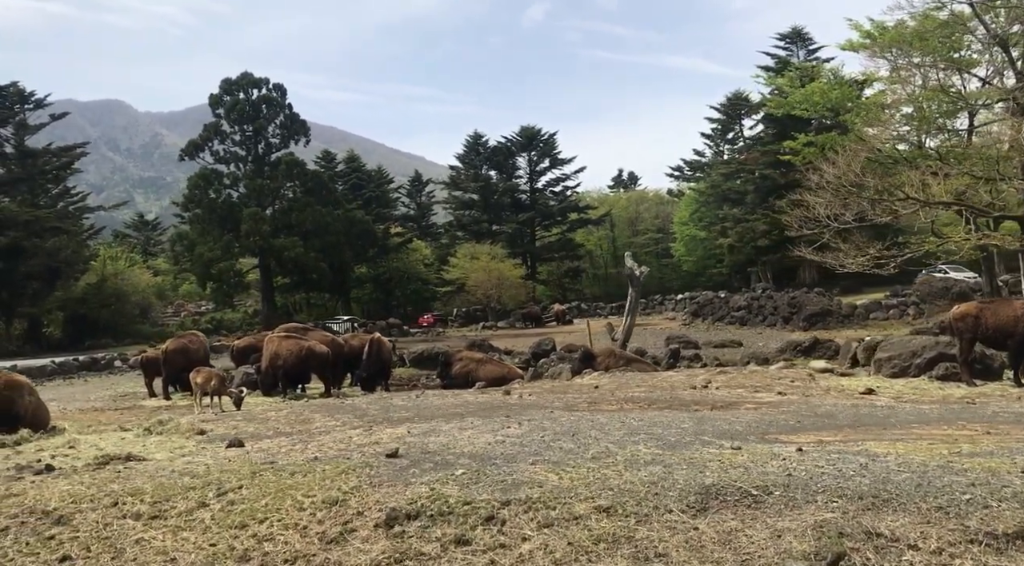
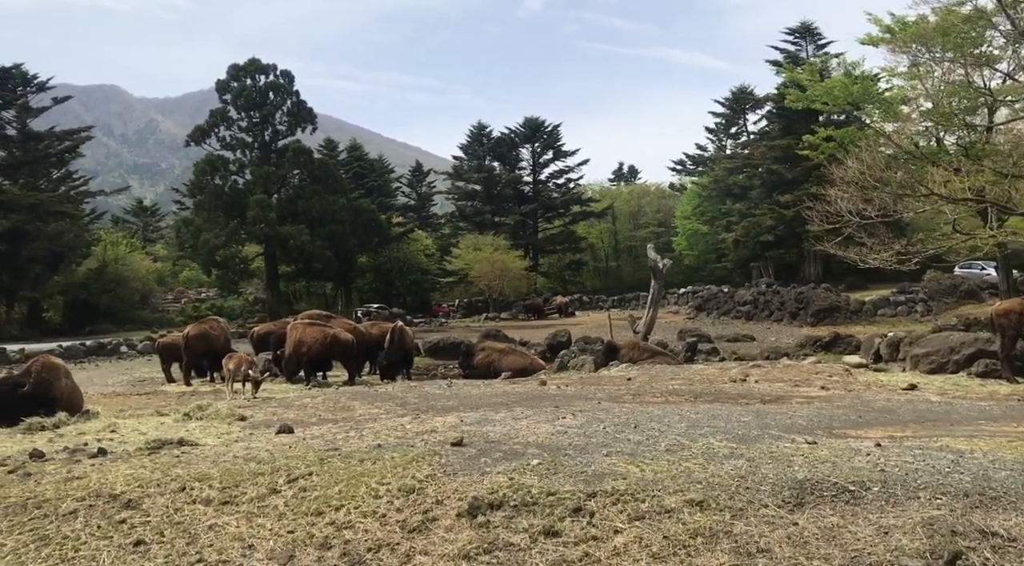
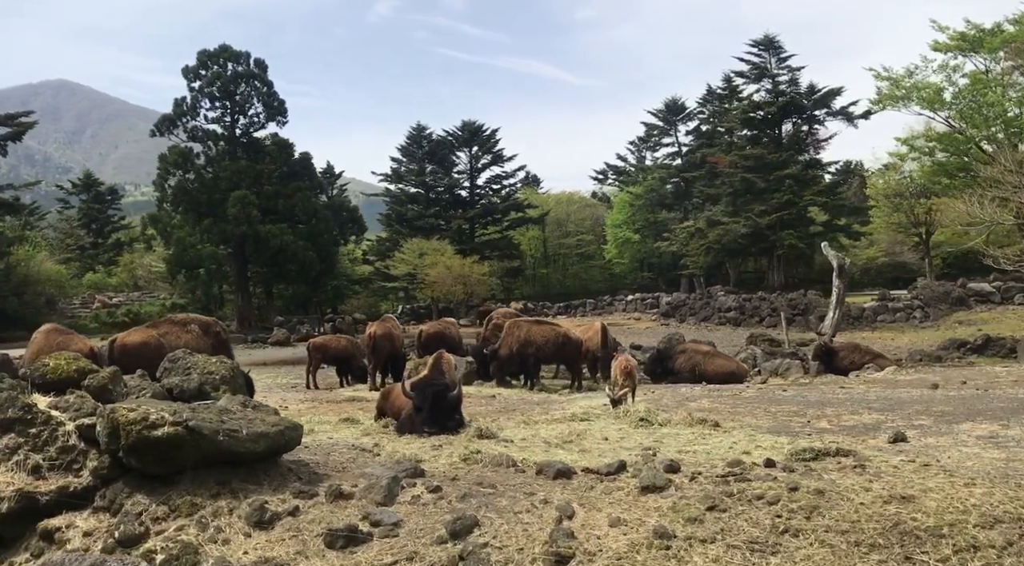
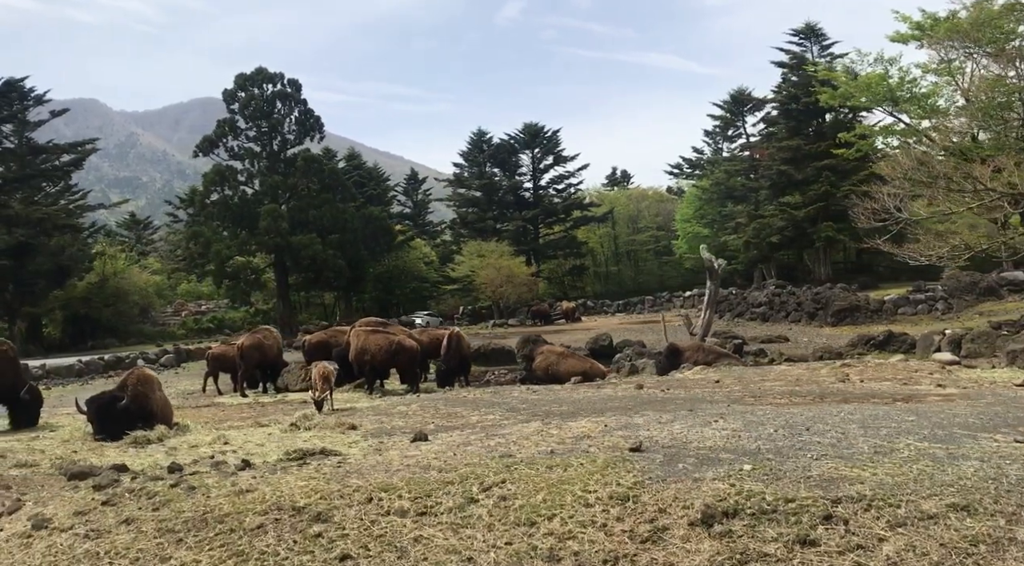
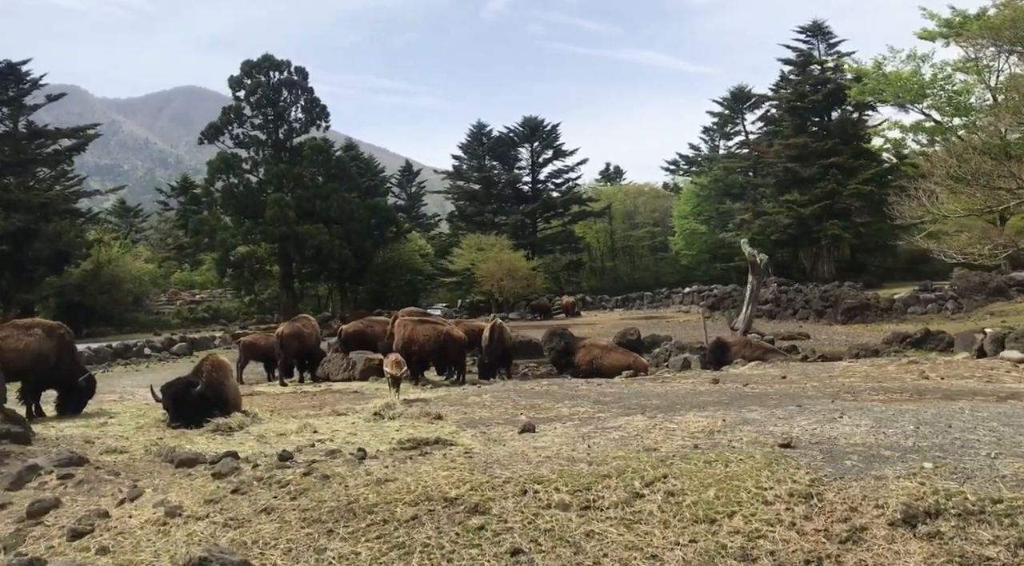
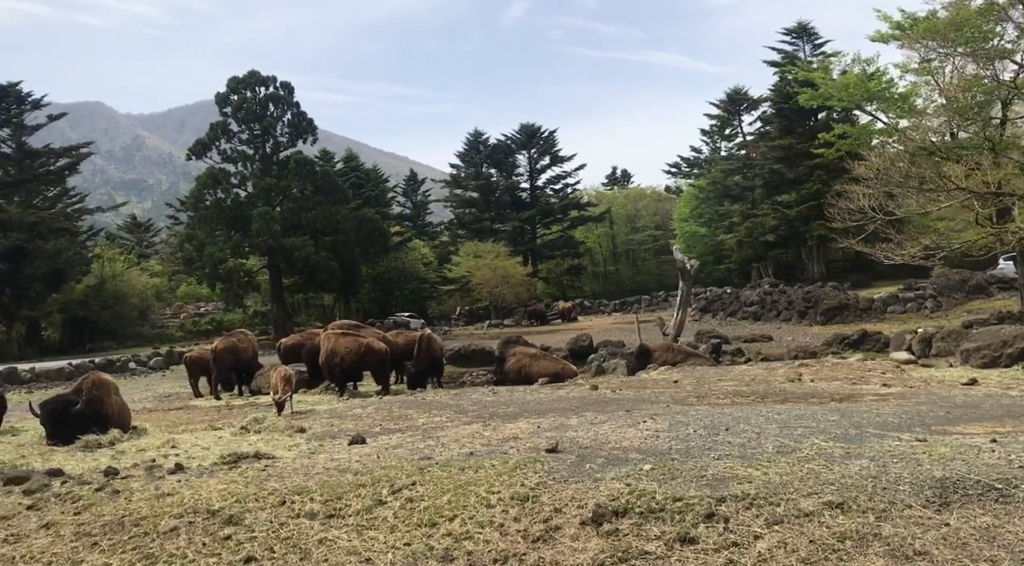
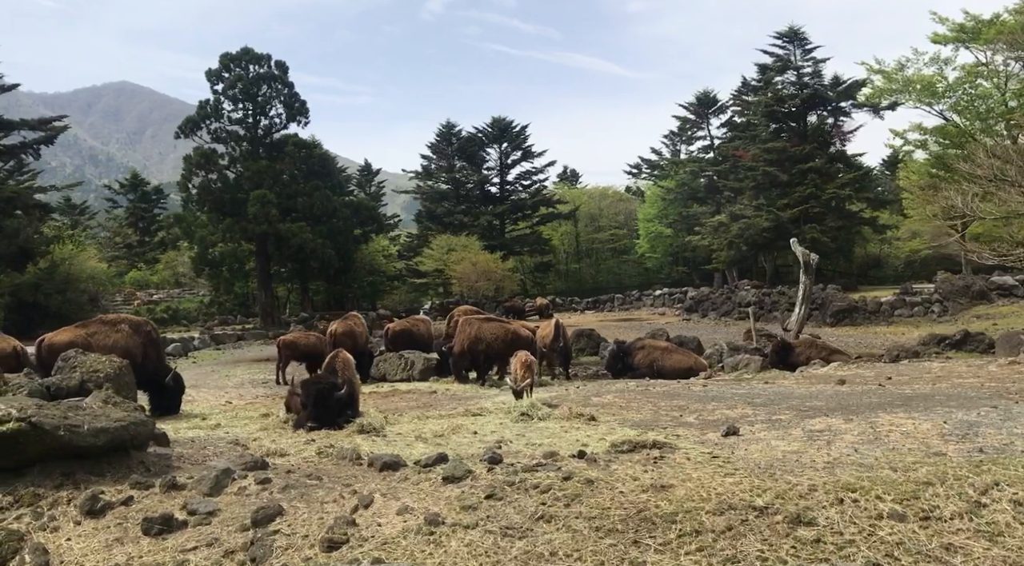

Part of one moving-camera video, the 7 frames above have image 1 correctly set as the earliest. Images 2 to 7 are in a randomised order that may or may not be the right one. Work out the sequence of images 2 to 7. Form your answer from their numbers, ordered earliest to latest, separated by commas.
2, 6, 4, 5, 7, 3
